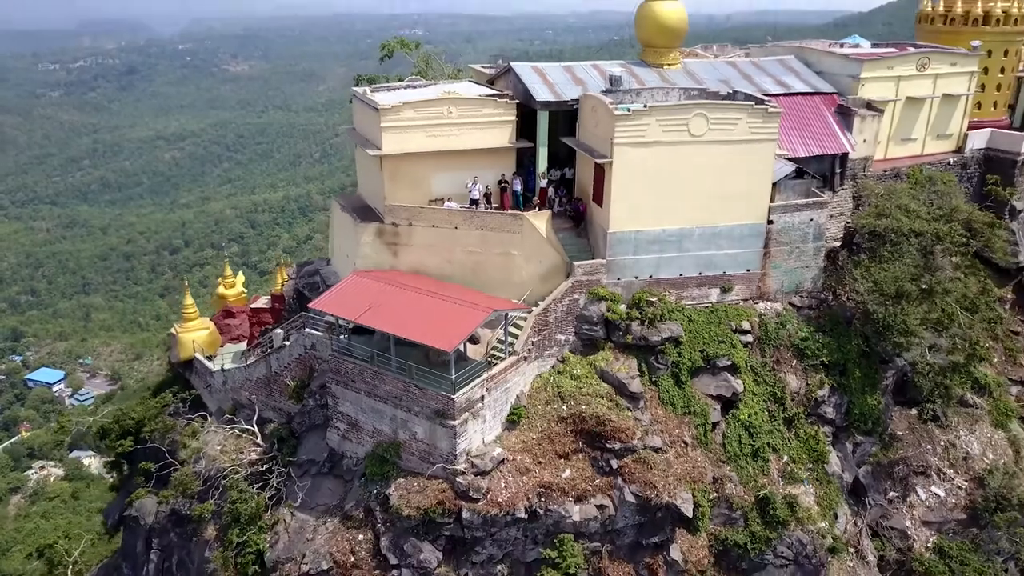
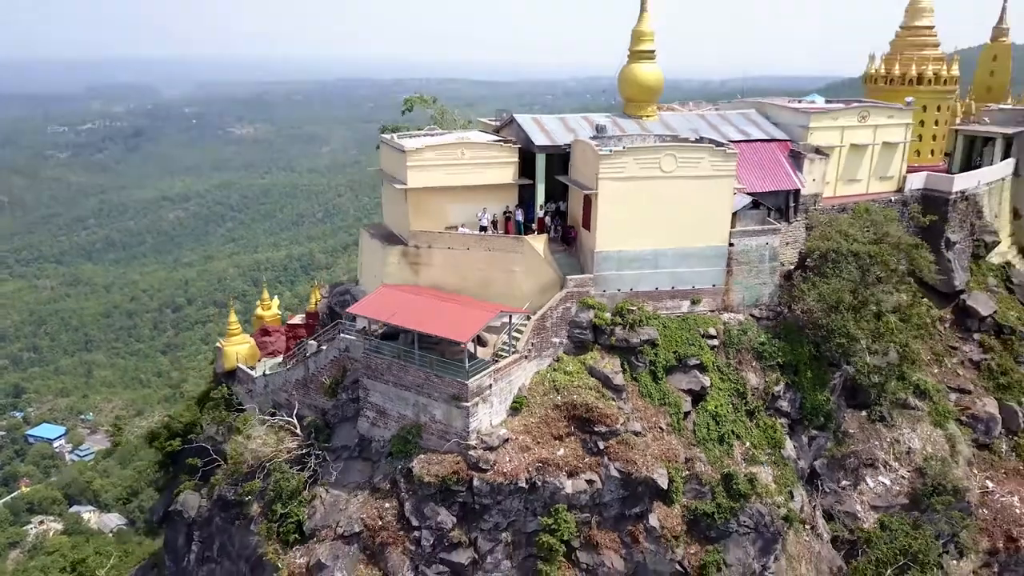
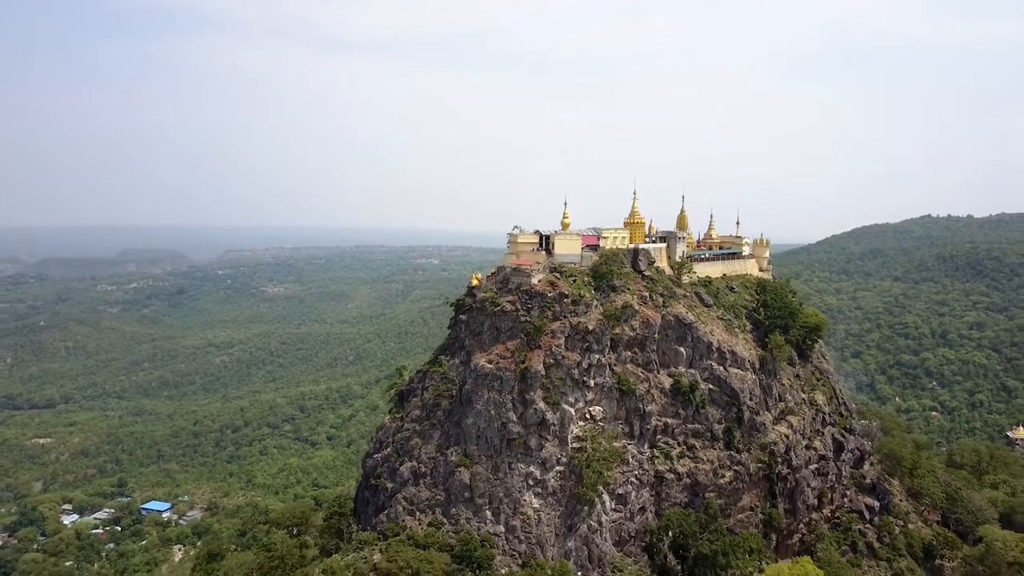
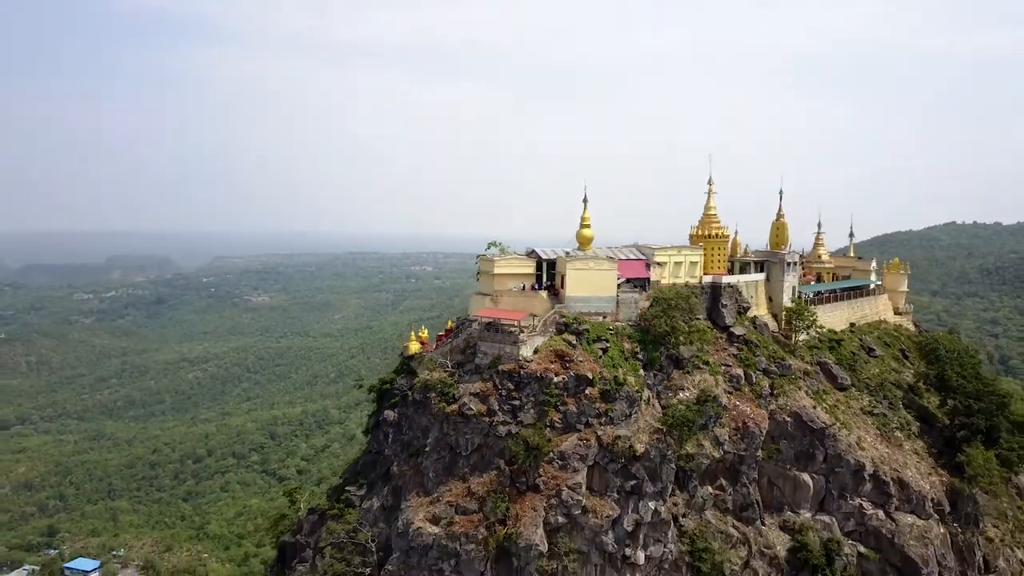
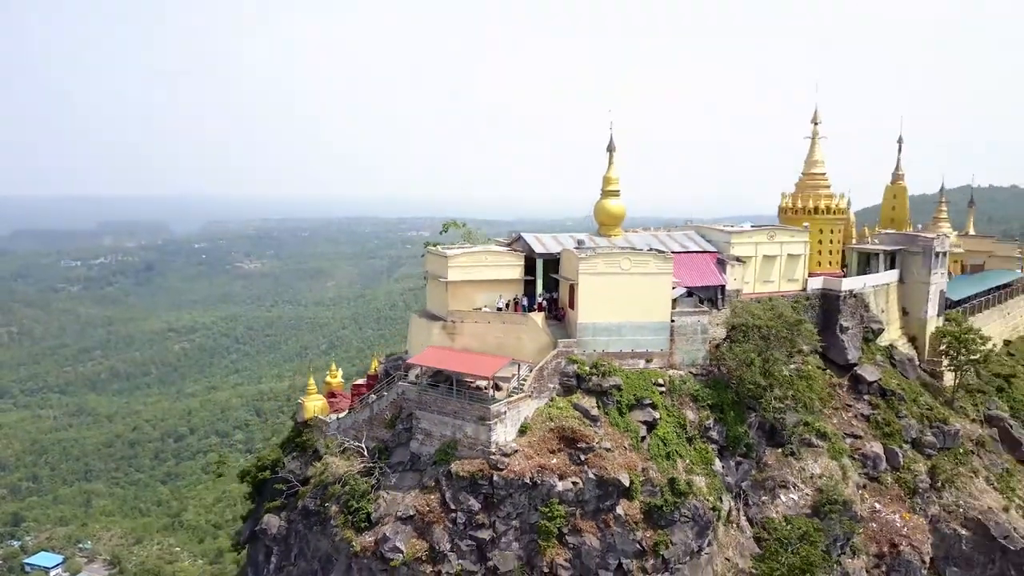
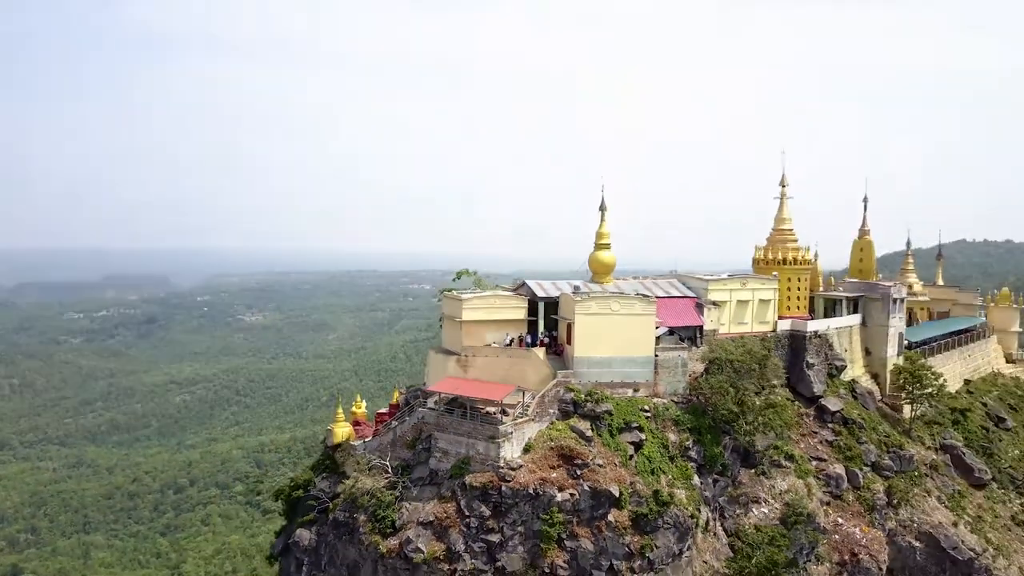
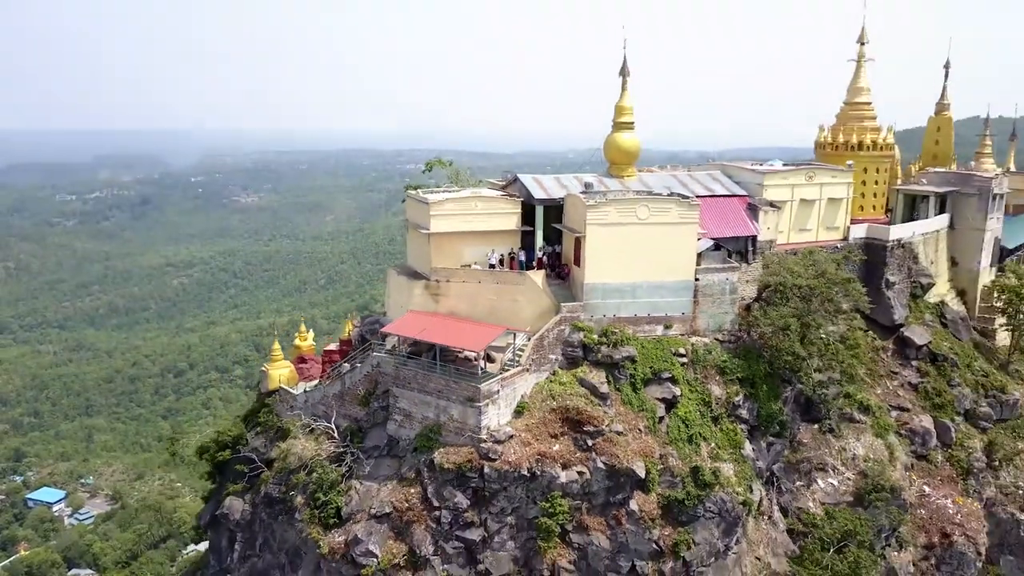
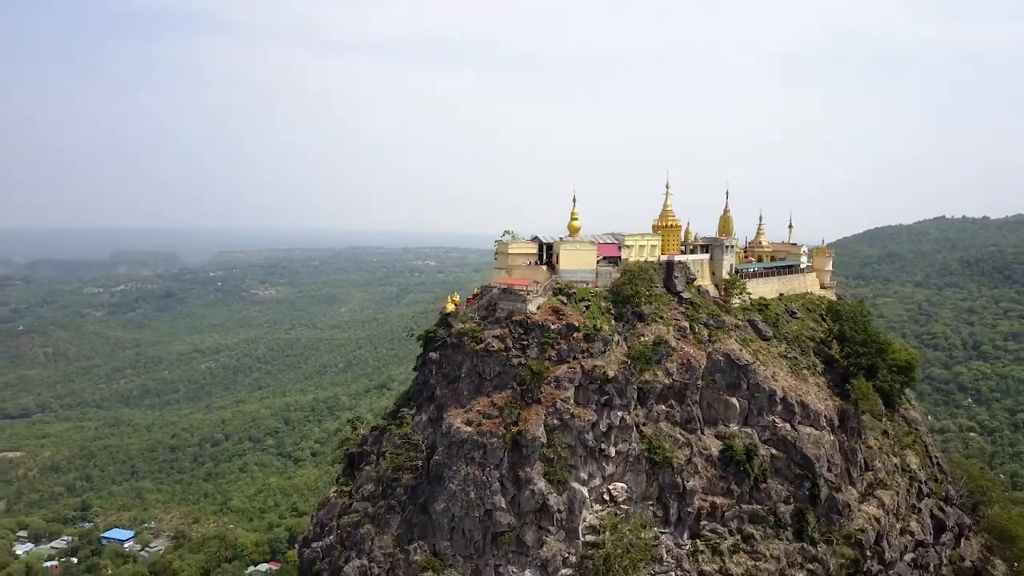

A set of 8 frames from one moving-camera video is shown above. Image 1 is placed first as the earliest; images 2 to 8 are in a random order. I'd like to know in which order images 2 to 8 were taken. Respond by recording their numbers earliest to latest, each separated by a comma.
2, 7, 5, 6, 4, 8, 3
